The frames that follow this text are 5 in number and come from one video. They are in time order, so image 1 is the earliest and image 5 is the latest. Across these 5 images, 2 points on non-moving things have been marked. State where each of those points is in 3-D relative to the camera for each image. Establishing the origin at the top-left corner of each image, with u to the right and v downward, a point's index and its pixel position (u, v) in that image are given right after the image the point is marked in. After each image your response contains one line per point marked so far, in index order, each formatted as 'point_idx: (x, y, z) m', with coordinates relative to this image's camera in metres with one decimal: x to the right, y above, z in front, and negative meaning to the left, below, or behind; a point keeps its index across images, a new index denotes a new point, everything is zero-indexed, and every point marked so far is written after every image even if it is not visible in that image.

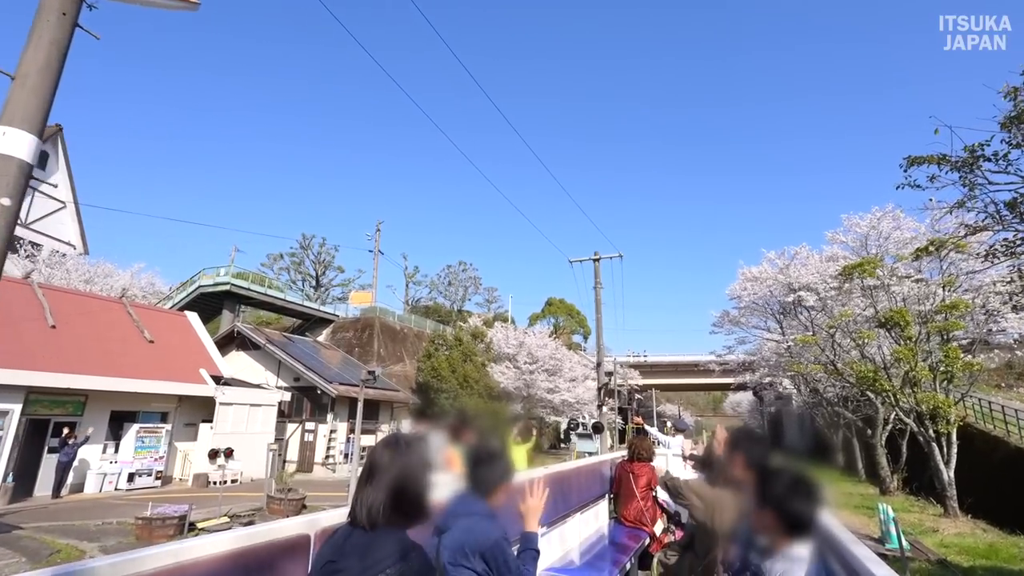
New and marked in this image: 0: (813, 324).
0: (+9.1, -0.9, +16.0) m
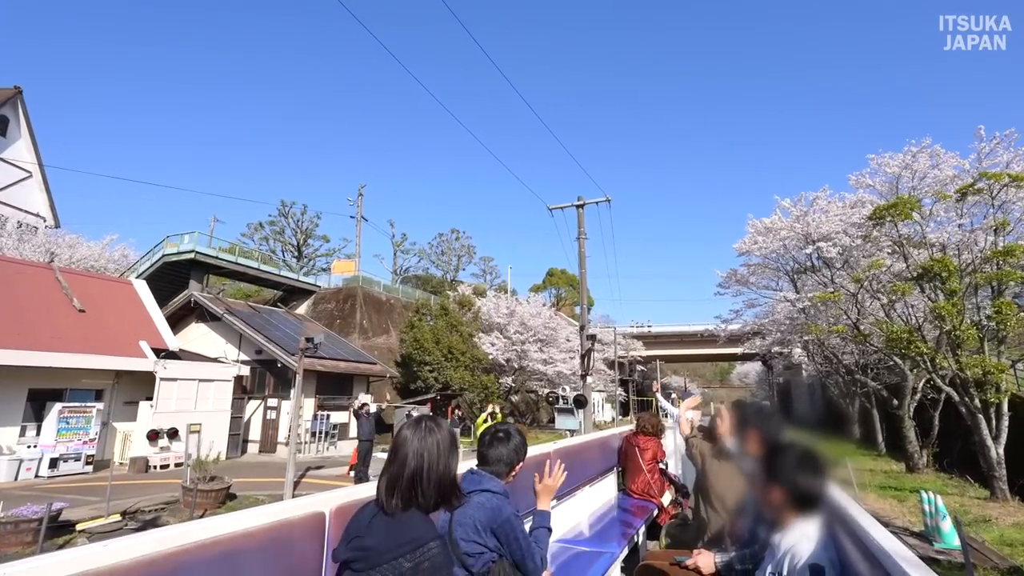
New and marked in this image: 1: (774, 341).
0: (+9.0, +0.1, +15.2) m
1: (+9.6, -2.0, +19.7) m
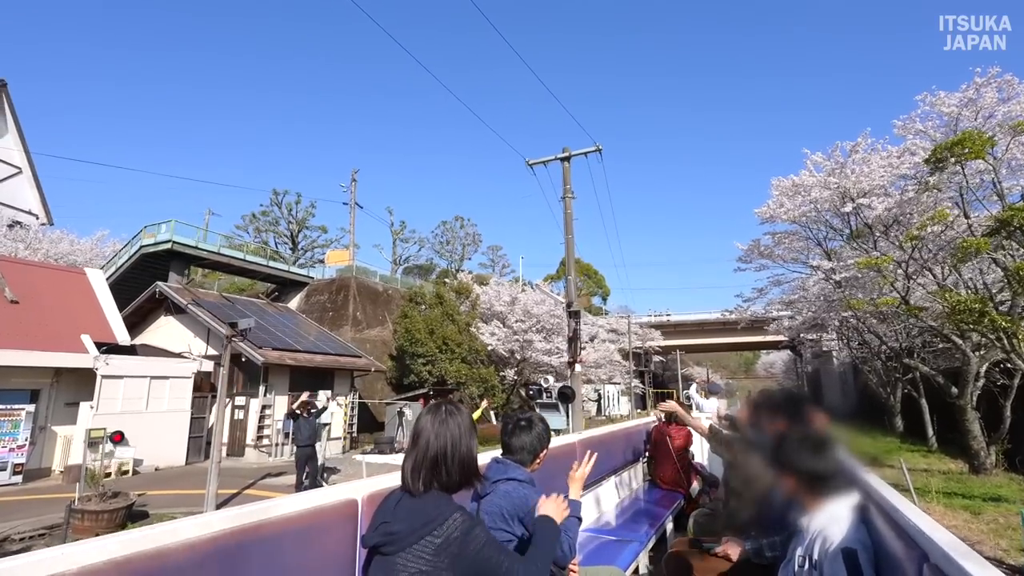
0: (+9.3, +0.6, +14.2) m
1: (+10.0, -1.4, +18.7) m
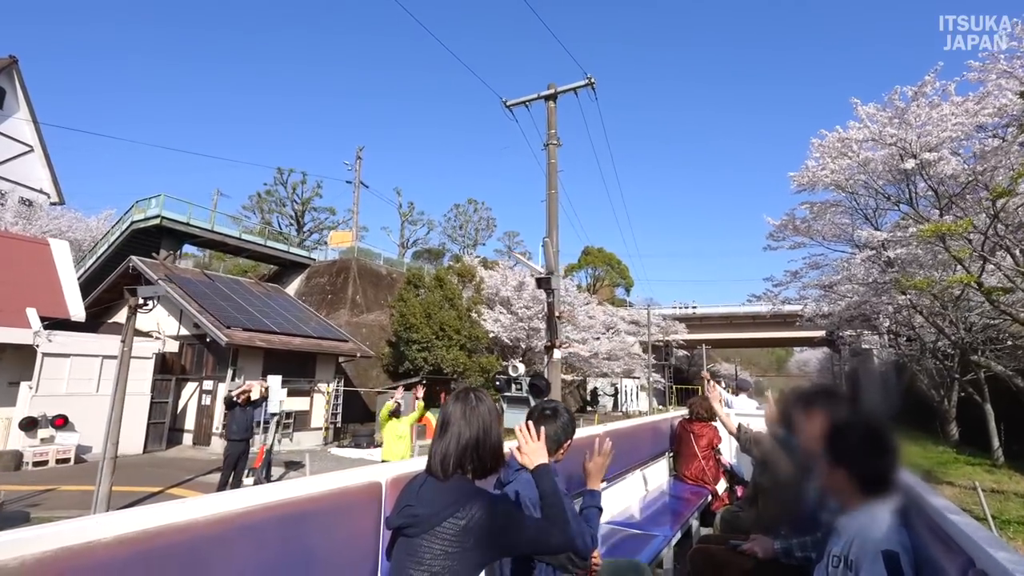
0: (+9.7, +0.7, +13.1) m
1: (+10.7, -1.2, +17.6) m
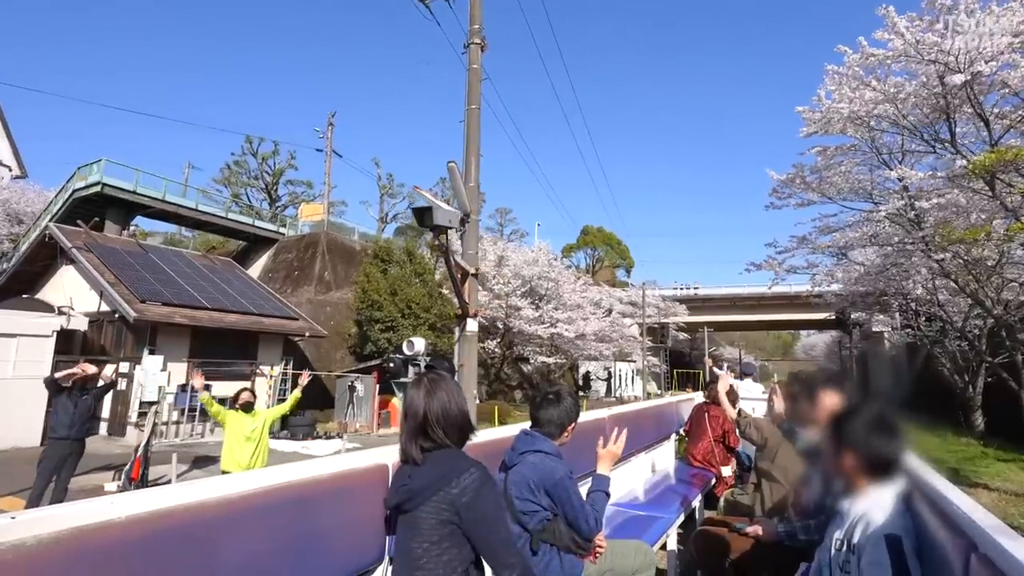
0: (+9.5, +1.2, +12.3) m
1: (+10.5, -0.6, +16.8) m
